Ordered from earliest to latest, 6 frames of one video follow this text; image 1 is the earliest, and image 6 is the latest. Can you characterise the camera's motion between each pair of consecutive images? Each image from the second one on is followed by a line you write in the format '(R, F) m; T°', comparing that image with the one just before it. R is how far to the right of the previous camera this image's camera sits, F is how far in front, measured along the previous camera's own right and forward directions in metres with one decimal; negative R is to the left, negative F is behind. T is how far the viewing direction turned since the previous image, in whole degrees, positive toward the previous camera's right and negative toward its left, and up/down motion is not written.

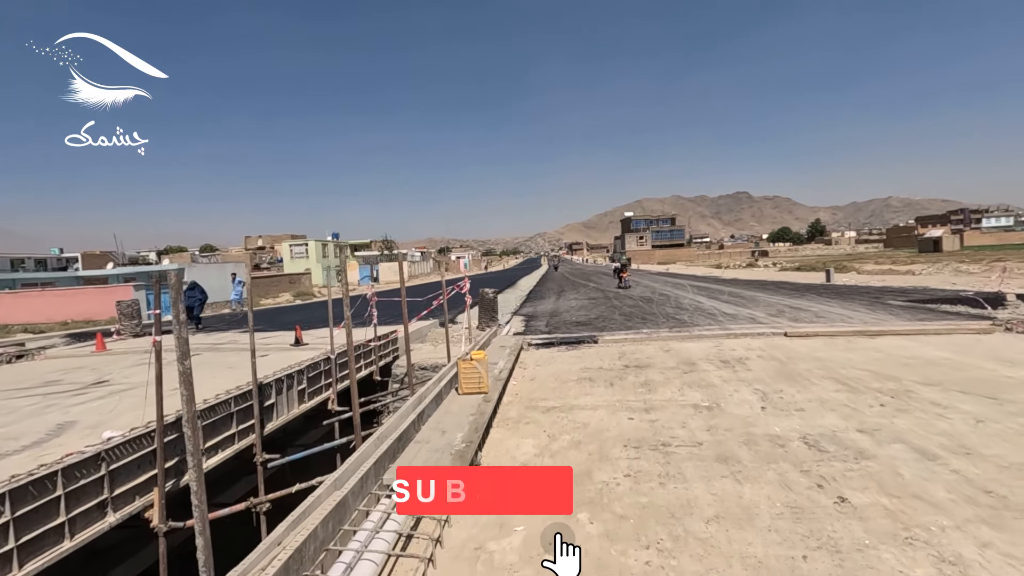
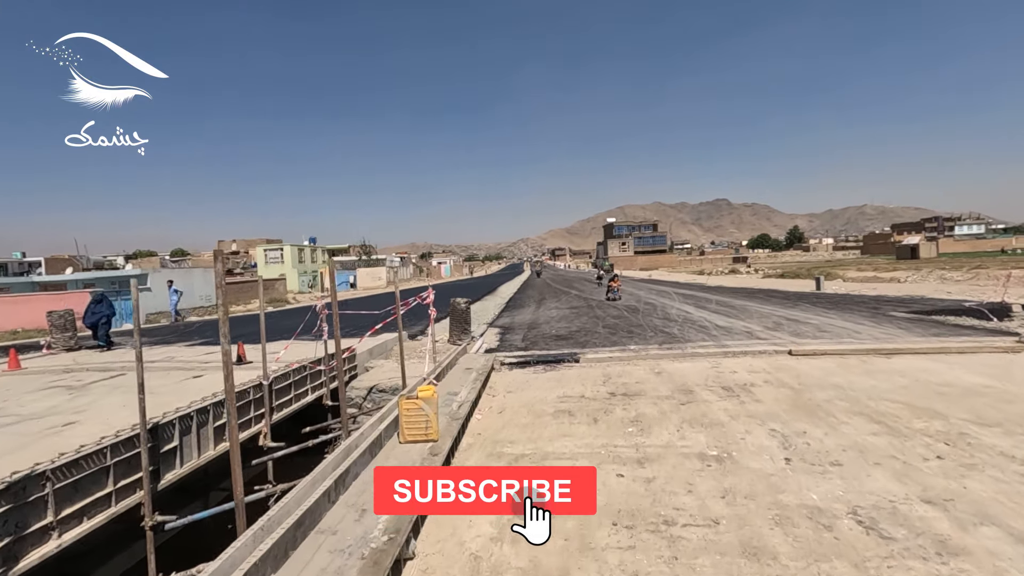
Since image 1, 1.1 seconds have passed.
(+0.3, +1.4) m; +2°
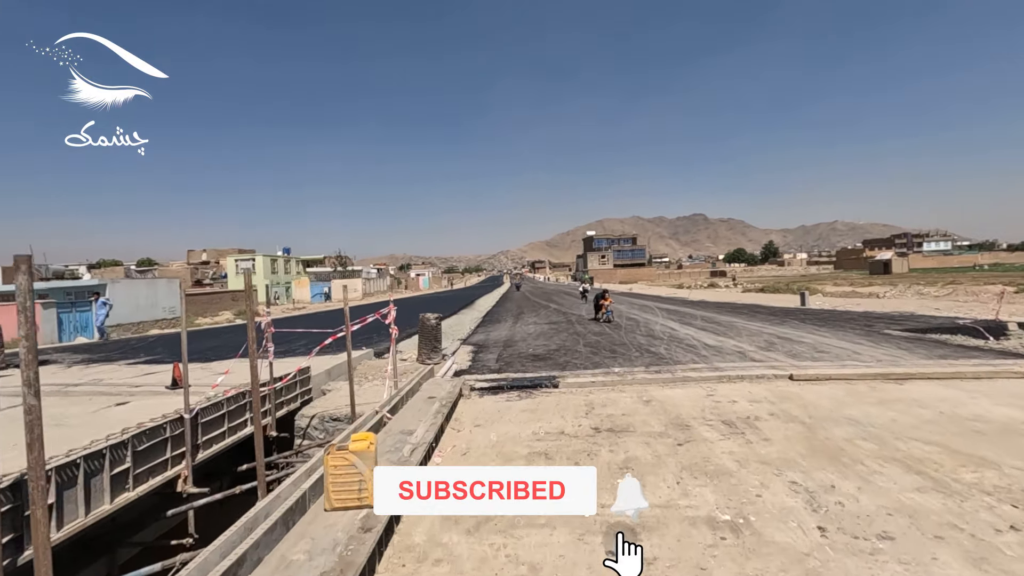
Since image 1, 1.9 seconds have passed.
(+0.1, +1.1) m; +2°
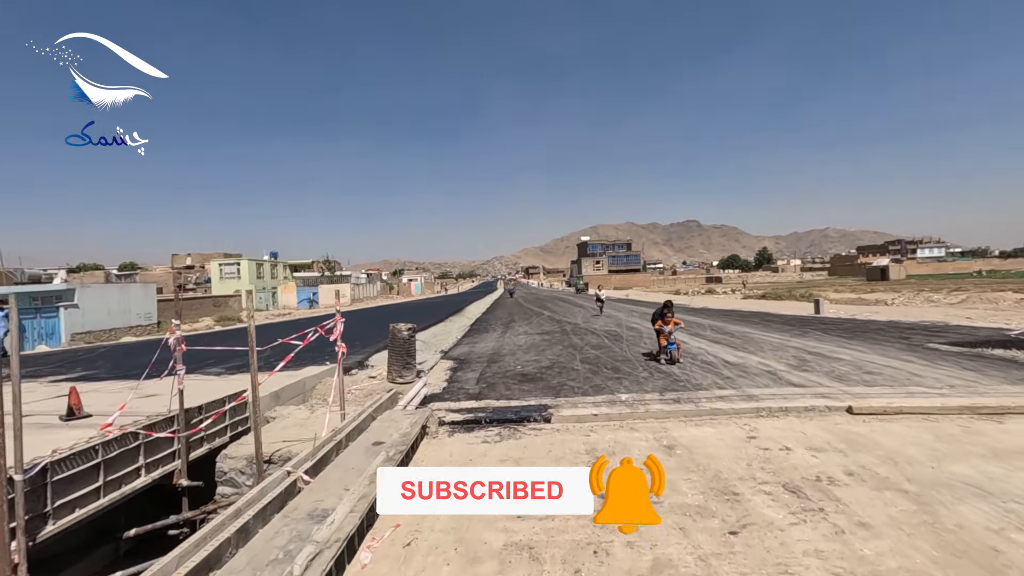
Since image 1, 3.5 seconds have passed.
(+0.2, +2.1) m; +1°
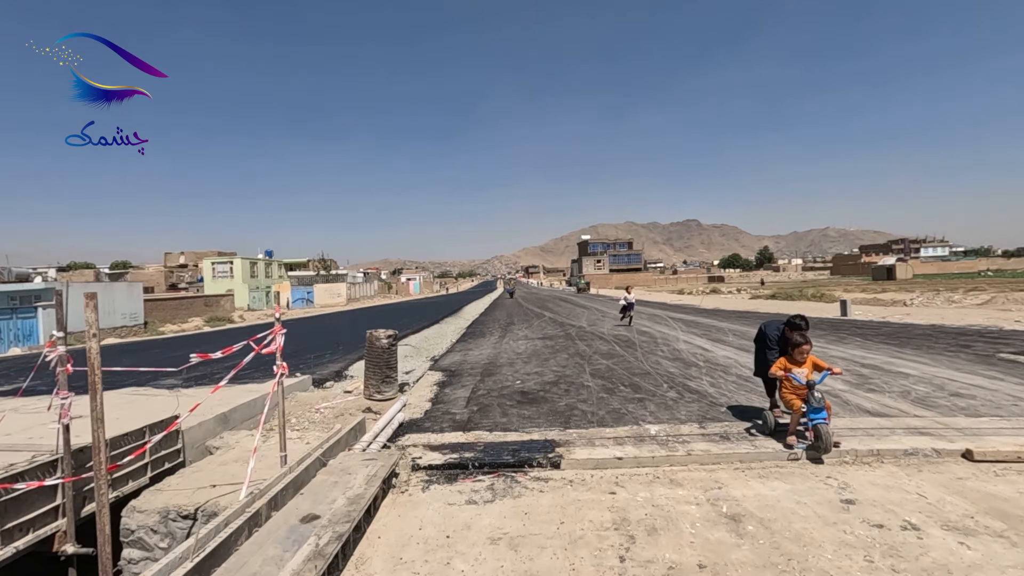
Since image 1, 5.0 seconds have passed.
(0.0, +1.9) m; 0°
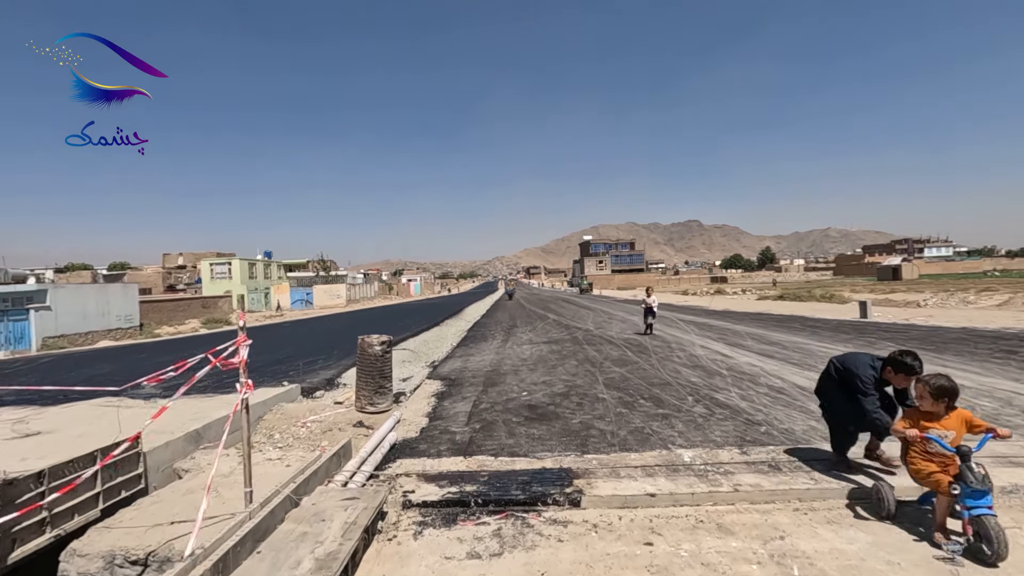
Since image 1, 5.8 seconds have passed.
(-0.1, +0.9) m; 0°
